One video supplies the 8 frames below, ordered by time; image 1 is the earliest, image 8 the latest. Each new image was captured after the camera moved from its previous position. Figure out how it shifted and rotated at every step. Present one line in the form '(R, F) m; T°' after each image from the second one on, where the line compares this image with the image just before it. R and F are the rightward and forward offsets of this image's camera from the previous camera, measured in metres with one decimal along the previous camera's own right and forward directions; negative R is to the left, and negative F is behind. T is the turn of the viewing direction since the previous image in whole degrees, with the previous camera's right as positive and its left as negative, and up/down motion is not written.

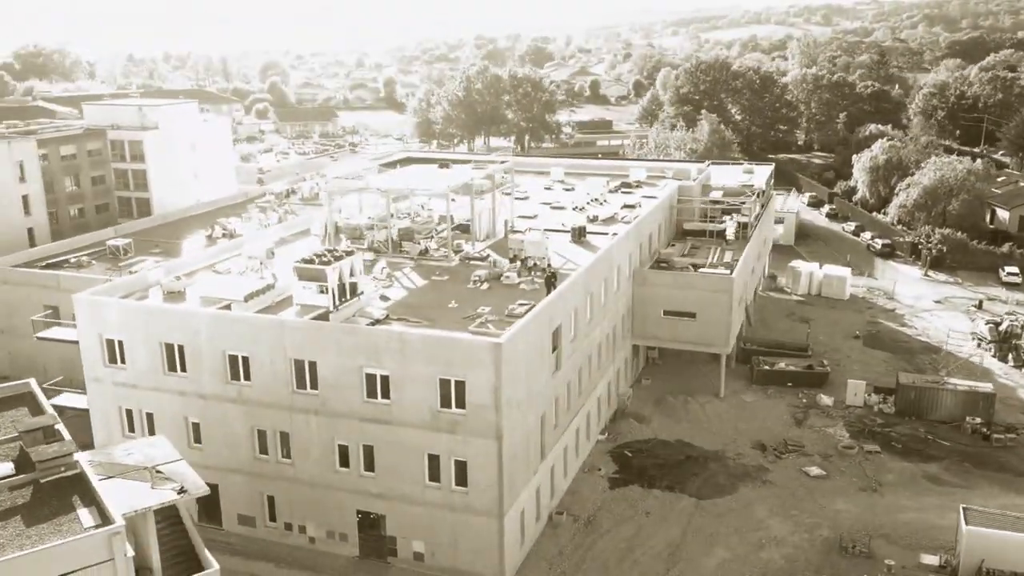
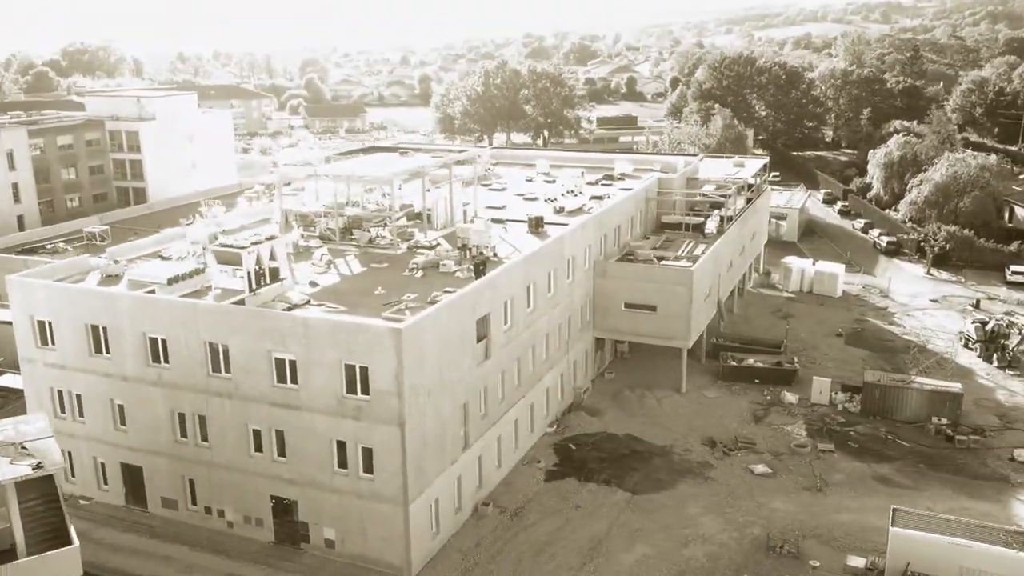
(+4.6, +0.6) m; -3°
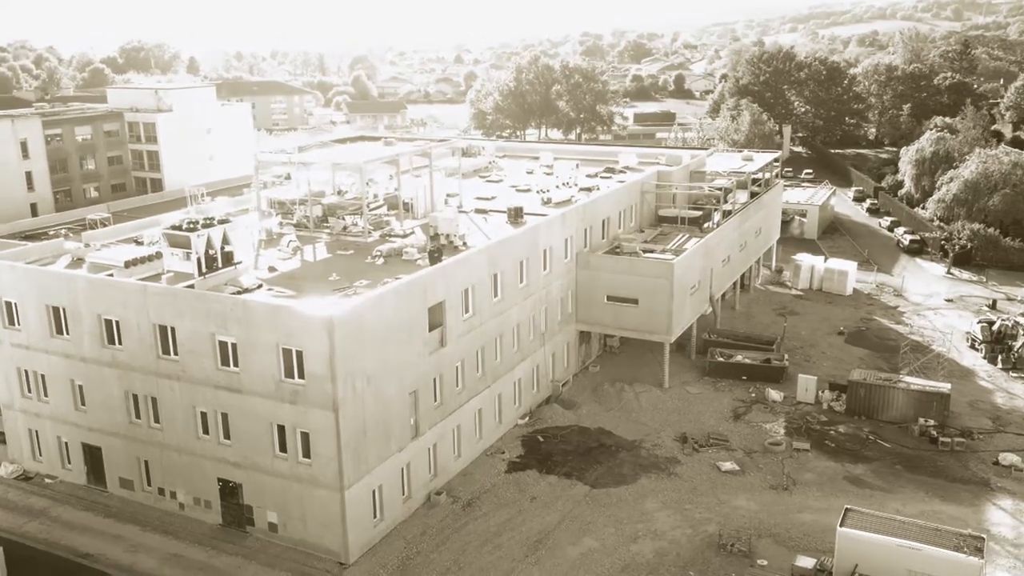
(+3.8, +0.5) m; -4°
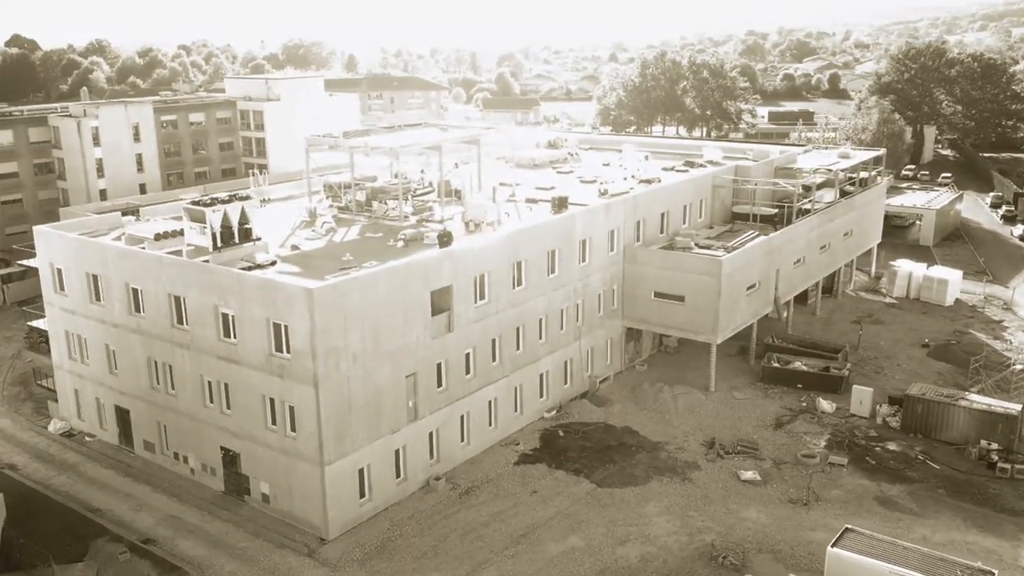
(+5.4, +1.1) m; -10°
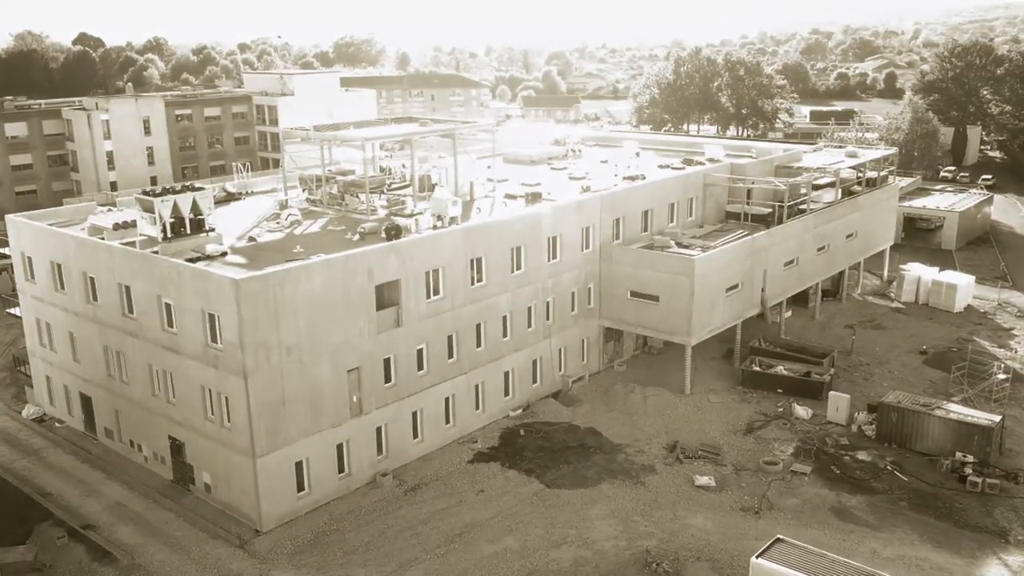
(+4.0, +0.7) m; -4°
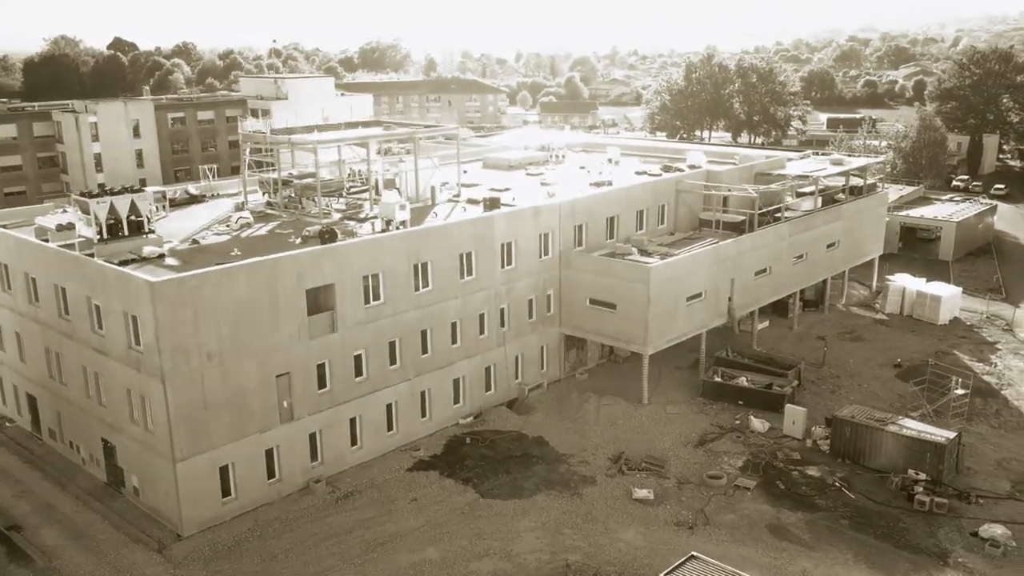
(+3.6, +0.6) m; -2°
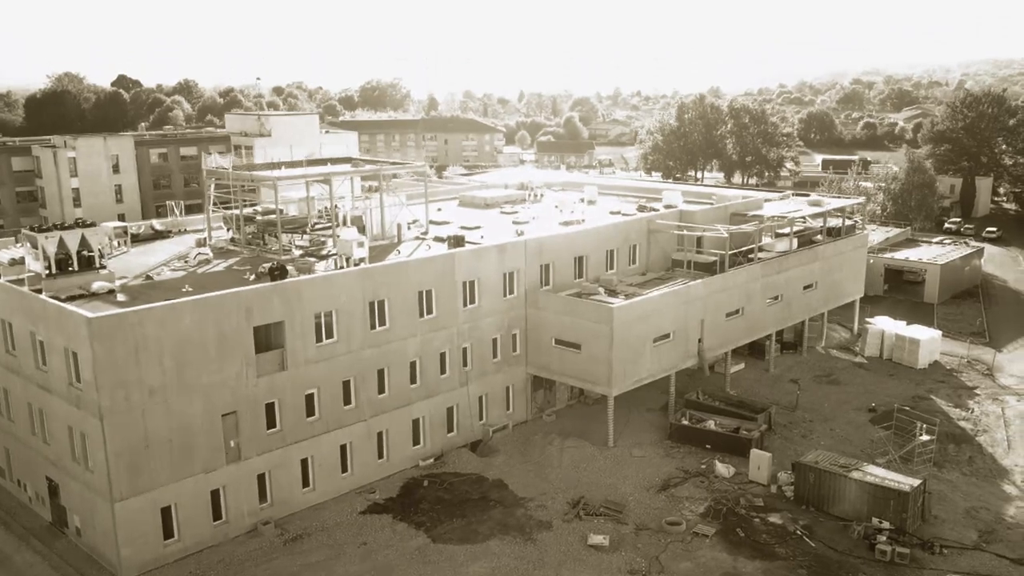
(+1.8, +0.5) m; 0°
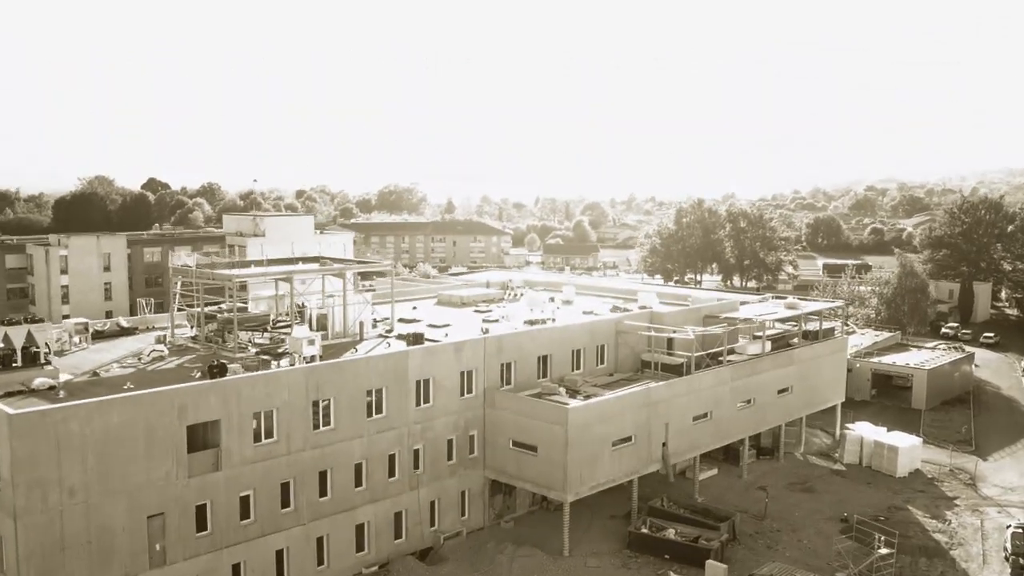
(+2.8, +0.3) m; -1°
